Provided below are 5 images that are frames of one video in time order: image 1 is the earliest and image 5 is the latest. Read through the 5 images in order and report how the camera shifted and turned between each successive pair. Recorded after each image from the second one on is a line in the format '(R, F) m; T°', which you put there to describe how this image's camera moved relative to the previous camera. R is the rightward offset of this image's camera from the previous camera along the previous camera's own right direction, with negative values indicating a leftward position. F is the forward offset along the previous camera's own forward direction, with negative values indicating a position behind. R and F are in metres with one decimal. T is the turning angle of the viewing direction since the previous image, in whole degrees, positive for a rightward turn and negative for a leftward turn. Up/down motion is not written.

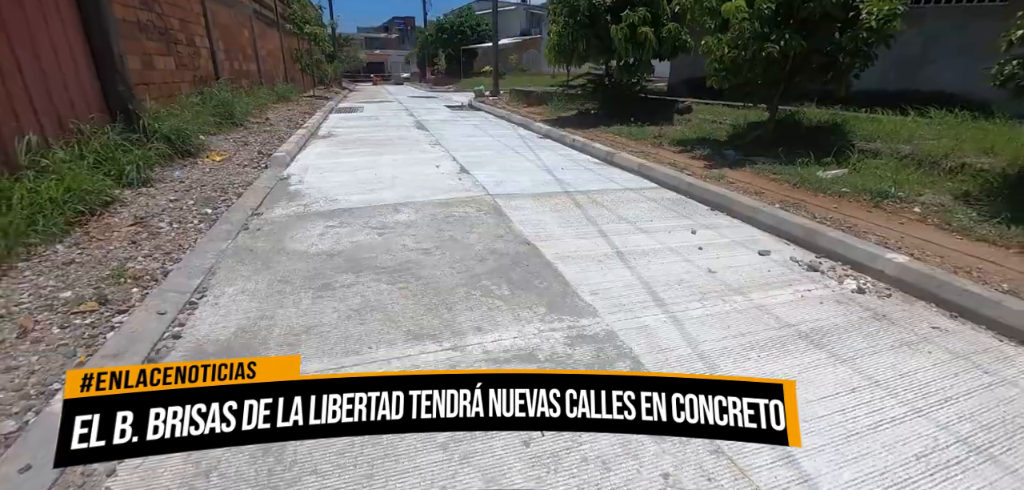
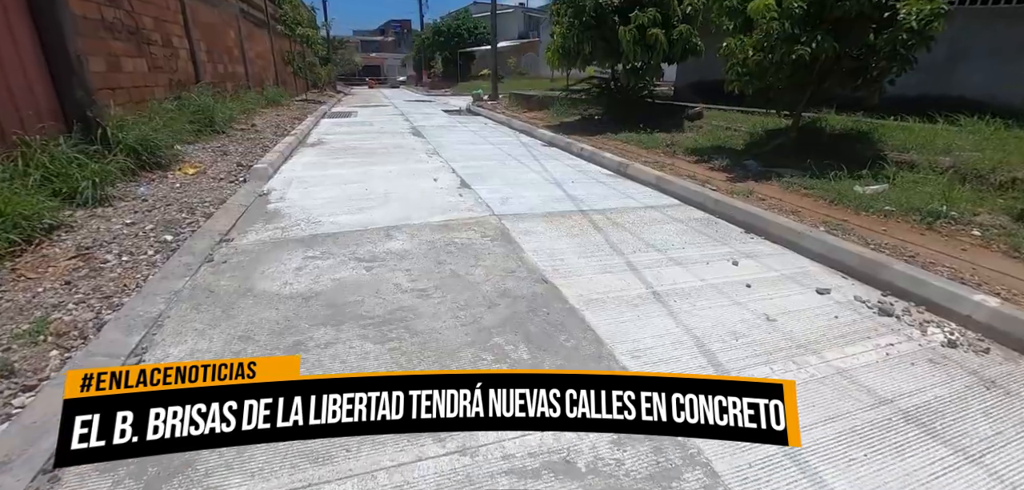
(-0.1, +0.5) m; 0°
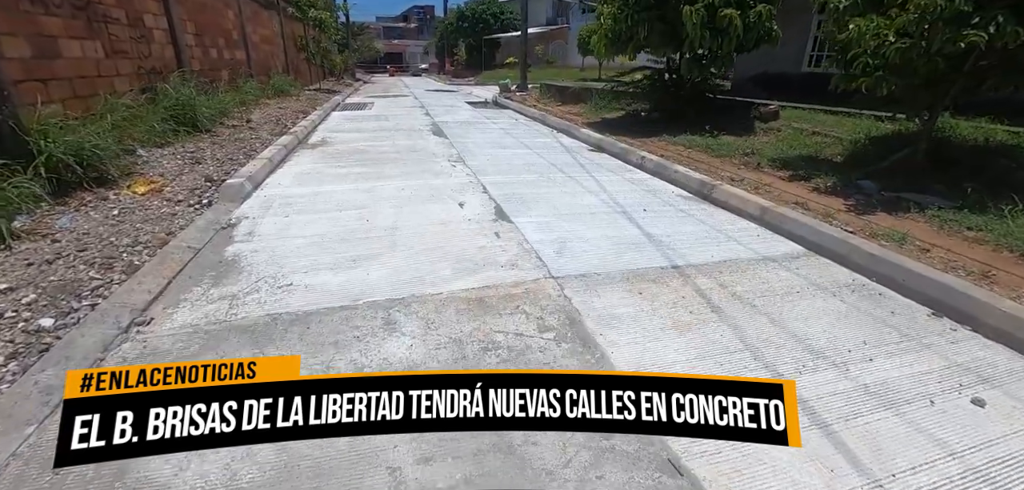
(-0.3, +1.2) m; -2°
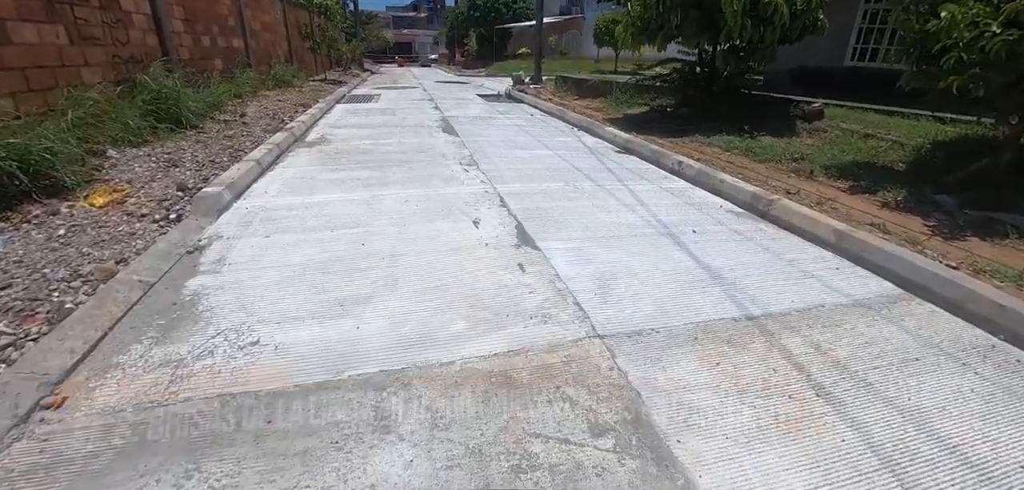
(-0.1, +0.6) m; -1°
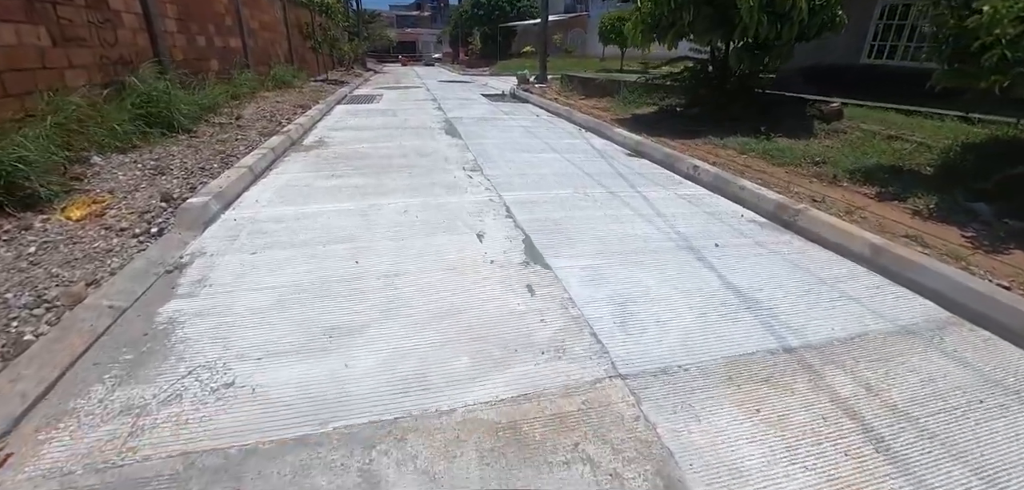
(0.0, +0.2) m; -1°
